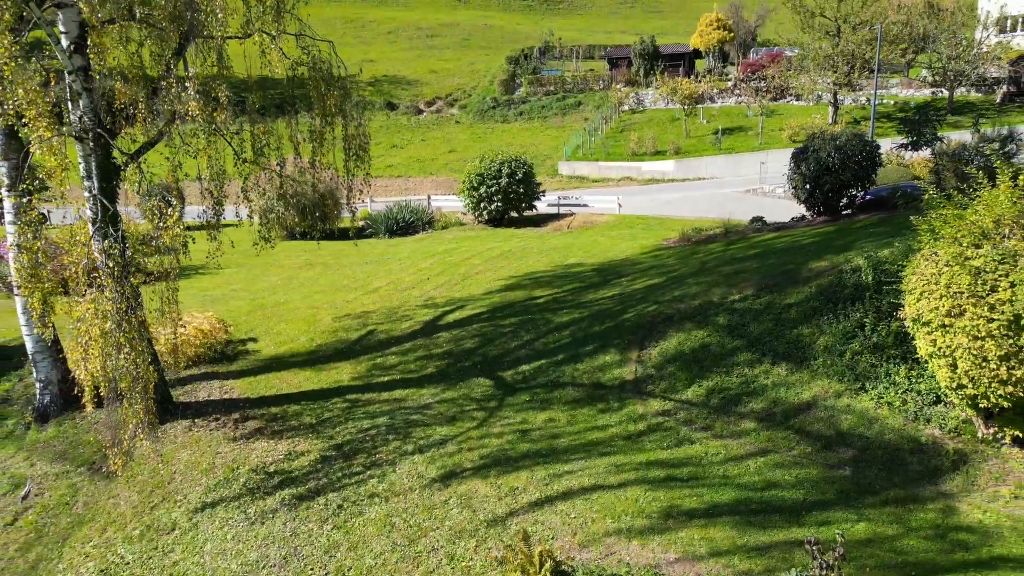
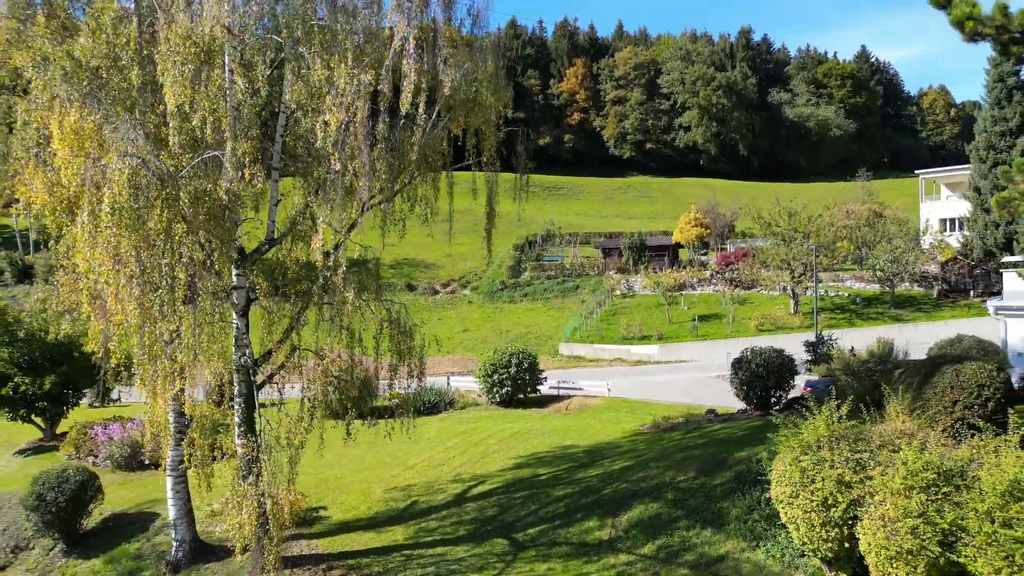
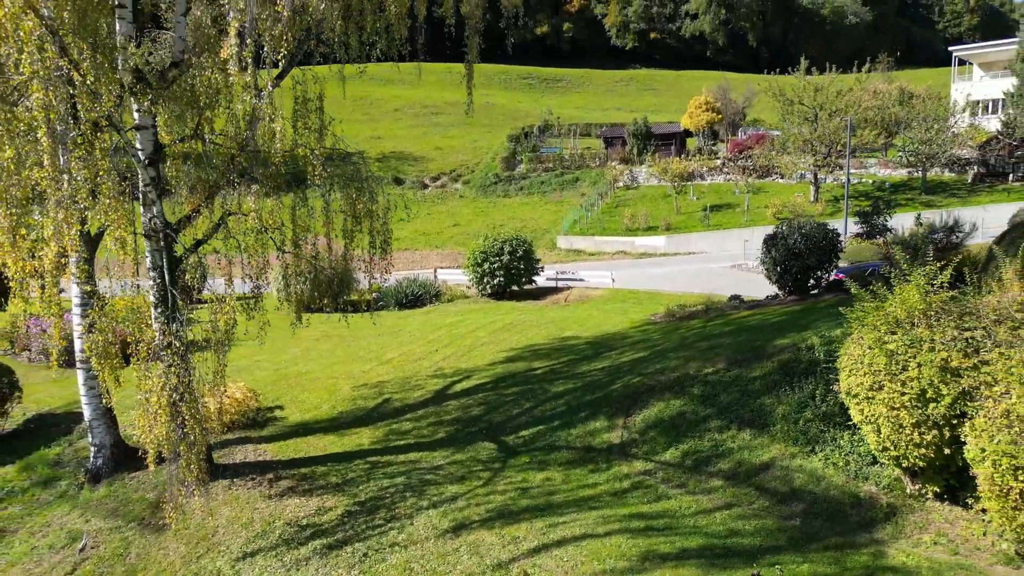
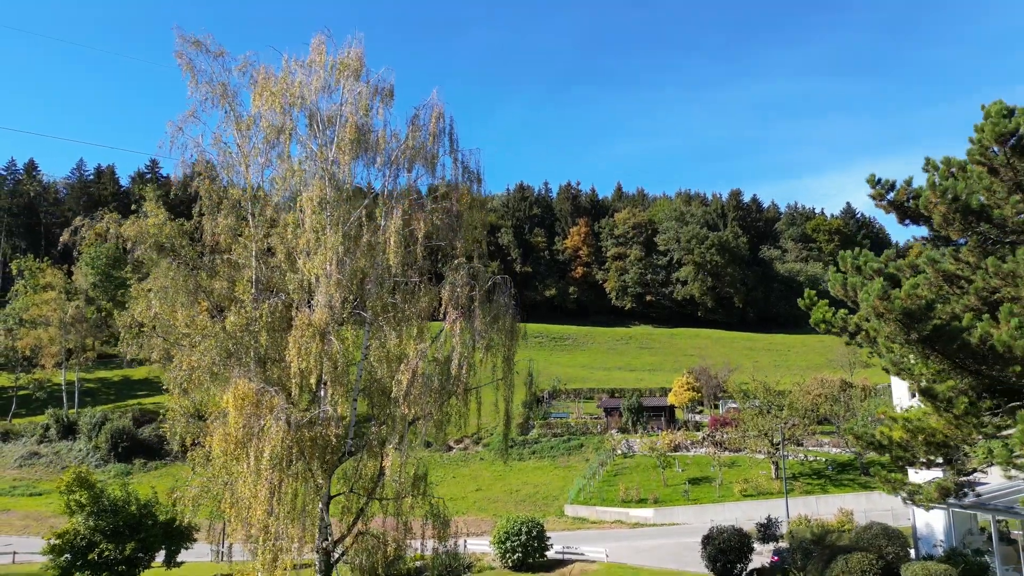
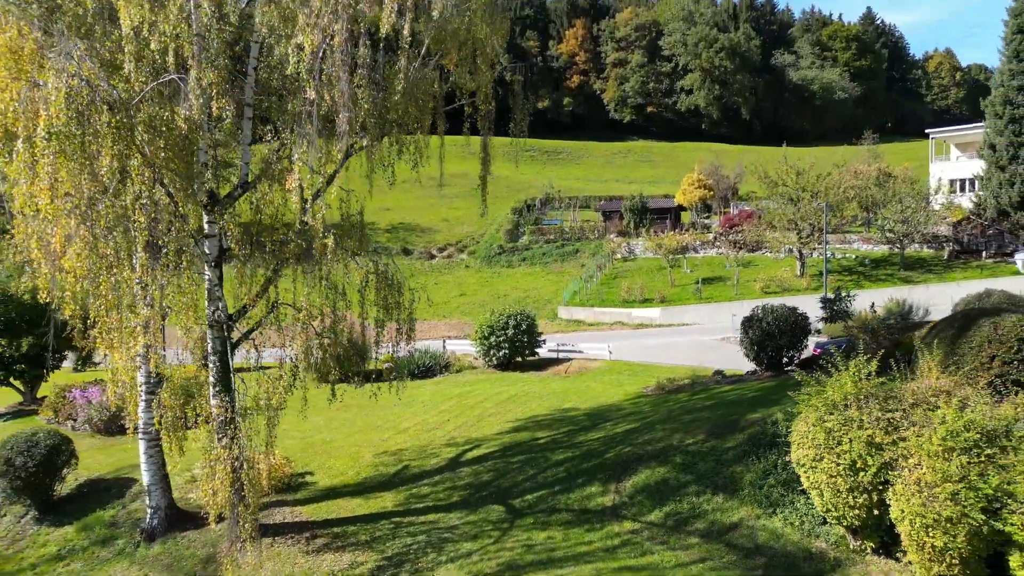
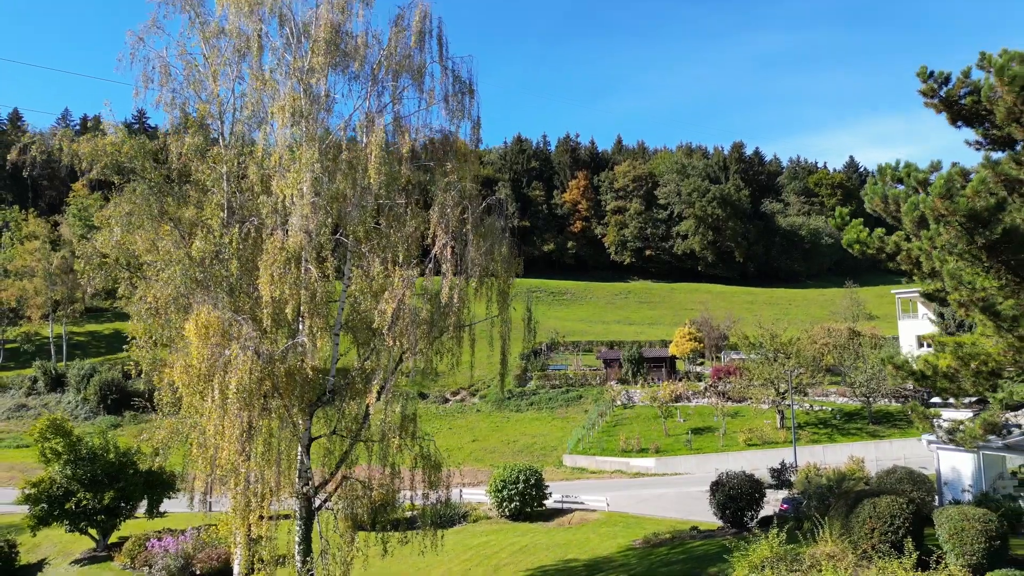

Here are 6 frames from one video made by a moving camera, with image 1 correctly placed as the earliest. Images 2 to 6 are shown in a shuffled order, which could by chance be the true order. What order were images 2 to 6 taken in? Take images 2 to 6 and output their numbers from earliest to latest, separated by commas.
3, 5, 2, 6, 4
